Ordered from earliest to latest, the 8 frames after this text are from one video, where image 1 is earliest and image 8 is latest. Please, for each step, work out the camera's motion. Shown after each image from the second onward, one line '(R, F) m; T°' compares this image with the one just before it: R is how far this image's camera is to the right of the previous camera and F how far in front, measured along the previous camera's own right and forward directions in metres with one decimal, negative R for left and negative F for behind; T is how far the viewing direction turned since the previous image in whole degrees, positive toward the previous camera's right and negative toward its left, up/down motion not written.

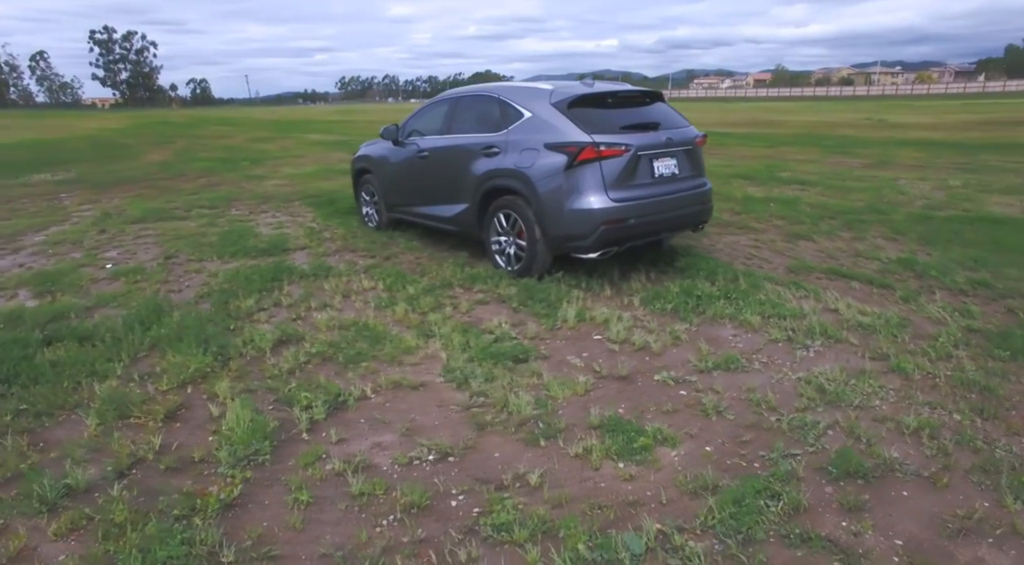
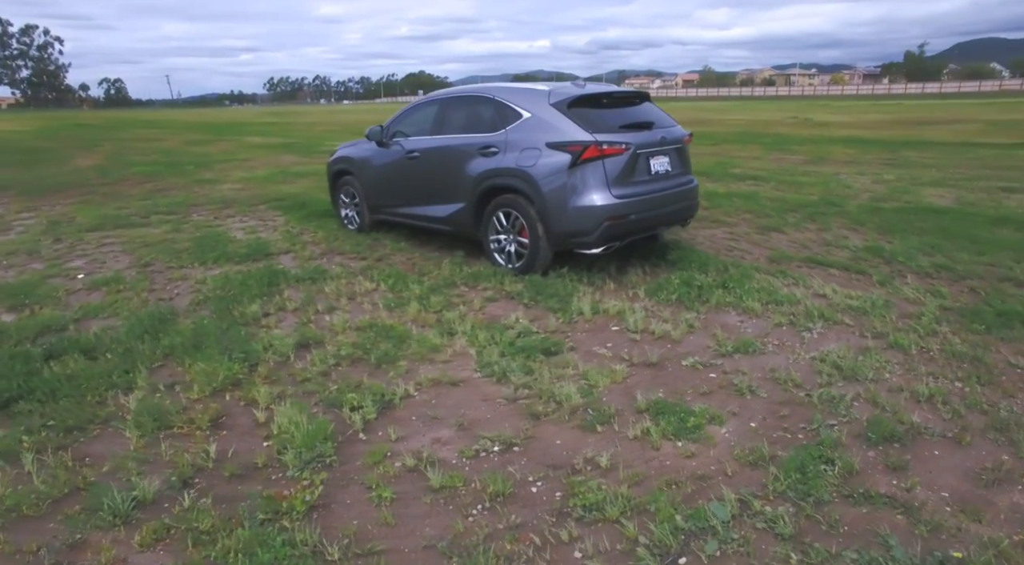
(-0.6, -0.1) m; +6°
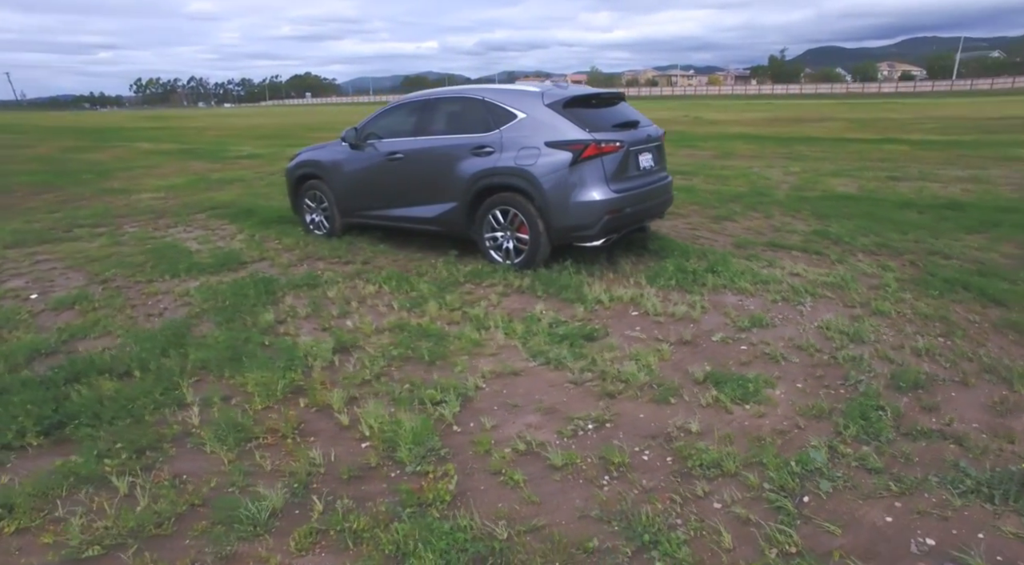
(-1.0, -0.1) m; +10°
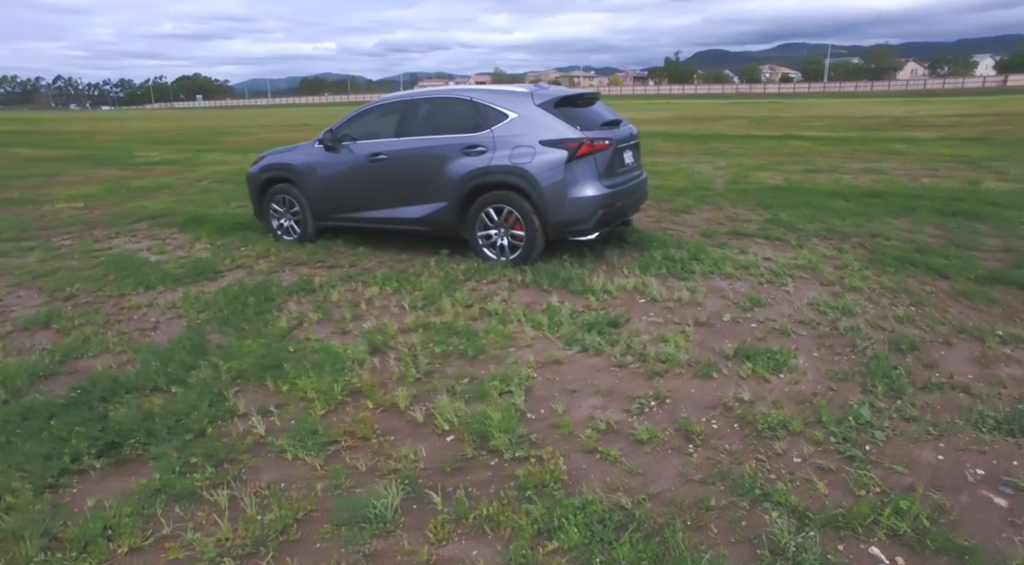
(-0.9, -0.1) m; +9°
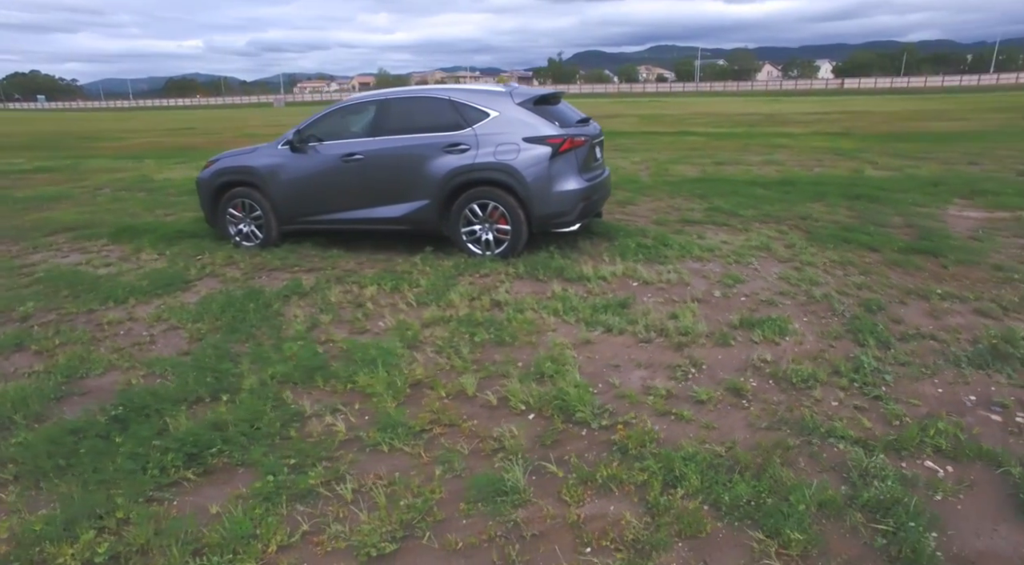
(-1.0, -0.1) m; +10°
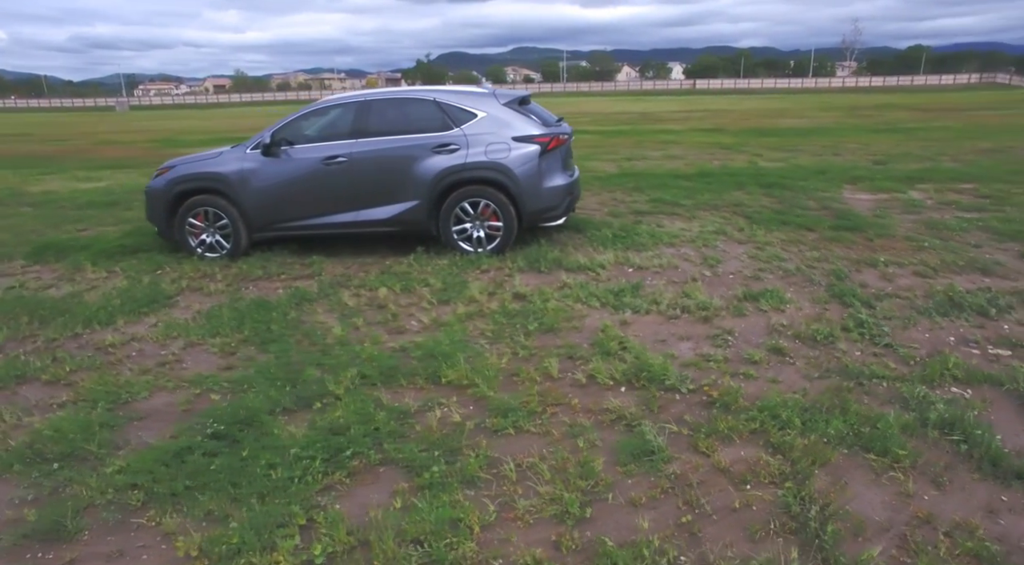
(-1.3, -0.1) m; +12°
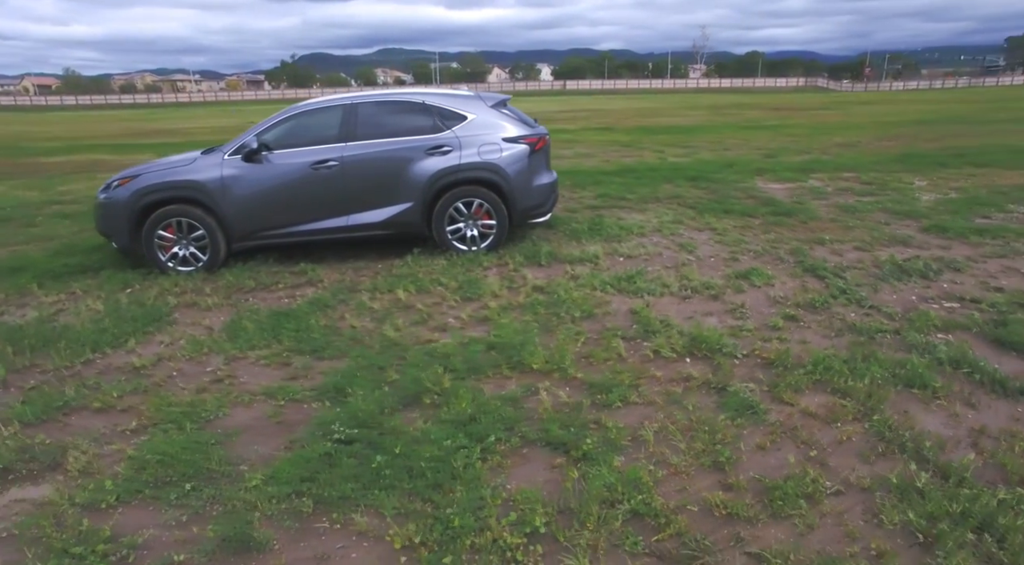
(-1.3, -0.1) m; +12°
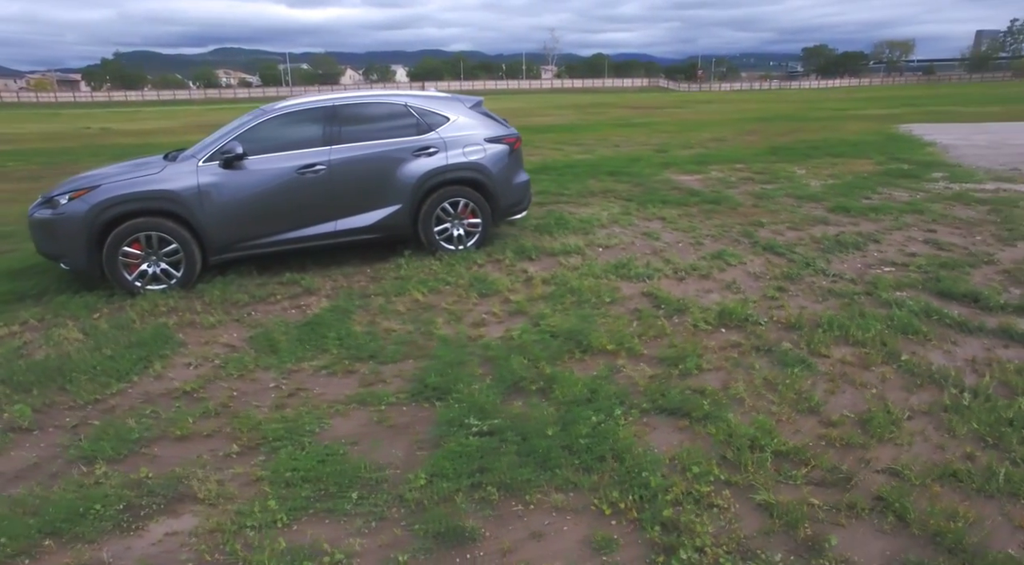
(-1.4, -0.1) m; +13°
